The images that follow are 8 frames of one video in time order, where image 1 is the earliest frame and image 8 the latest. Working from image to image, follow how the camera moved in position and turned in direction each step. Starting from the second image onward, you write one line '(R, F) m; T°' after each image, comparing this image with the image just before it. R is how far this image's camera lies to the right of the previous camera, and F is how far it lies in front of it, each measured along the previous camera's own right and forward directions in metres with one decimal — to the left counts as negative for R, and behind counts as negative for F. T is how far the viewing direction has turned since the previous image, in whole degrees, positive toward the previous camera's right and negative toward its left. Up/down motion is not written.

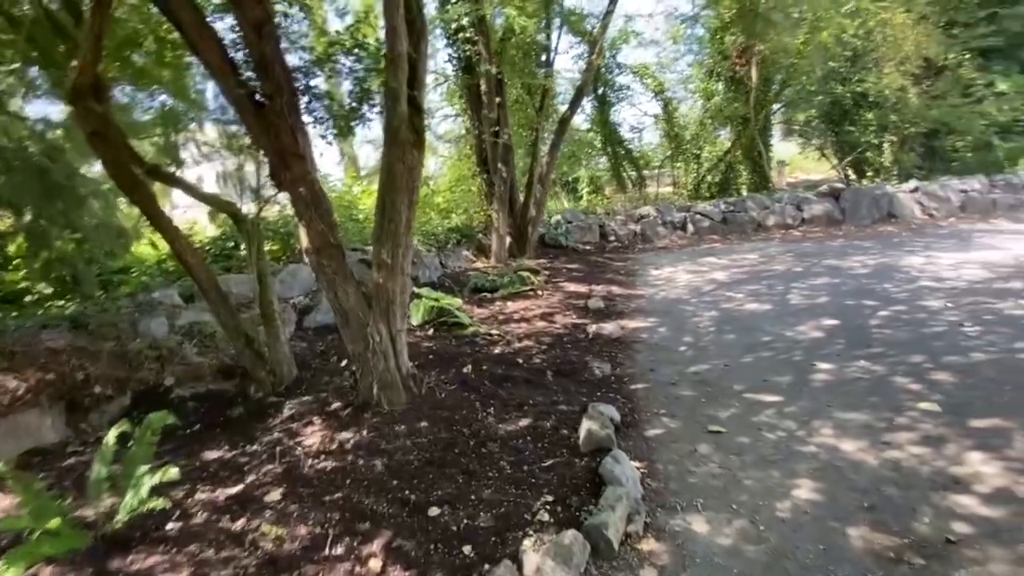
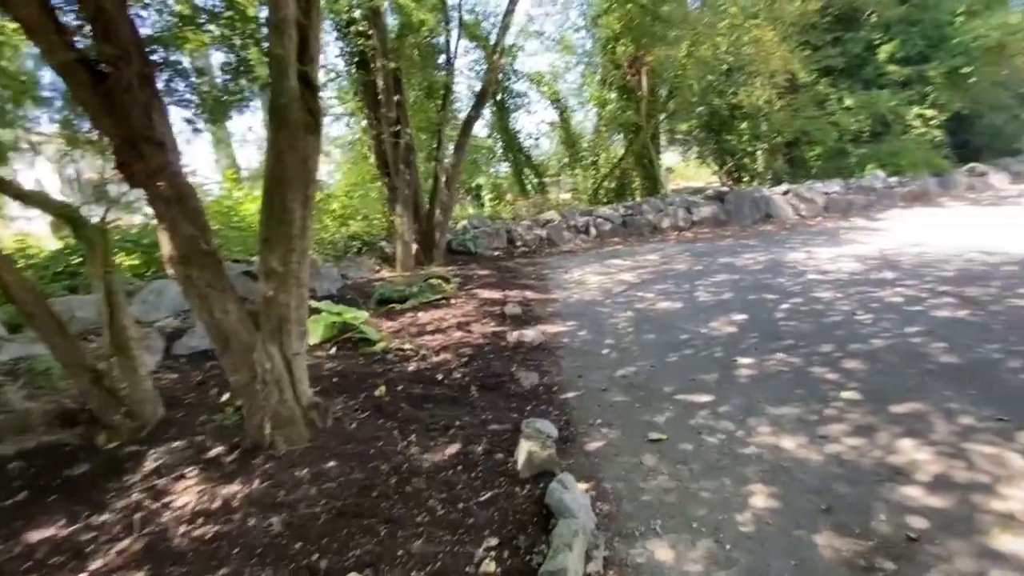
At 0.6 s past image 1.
(-0.1, +0.4) m; +10°
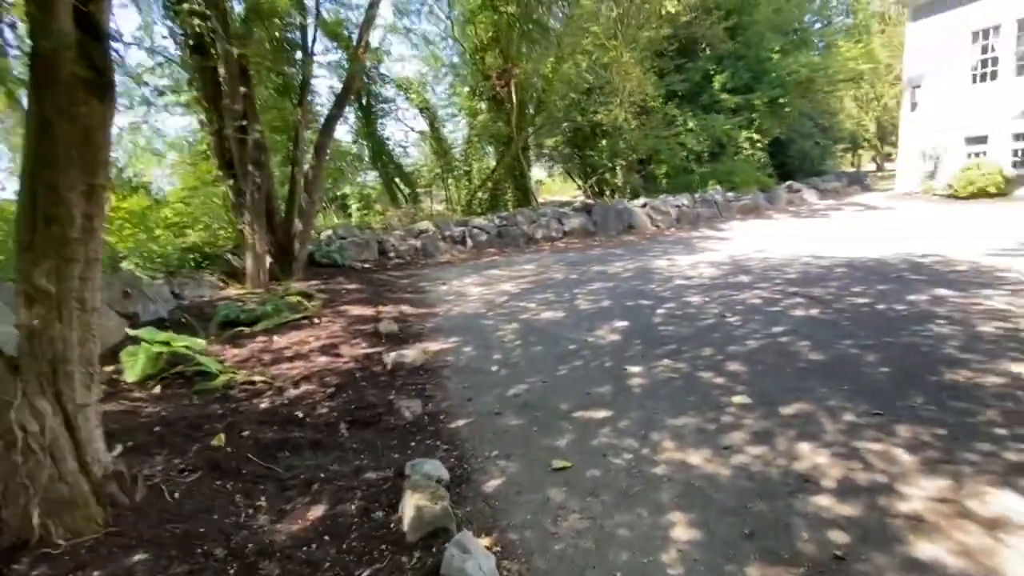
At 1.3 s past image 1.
(0.0, +0.4) m; +14°
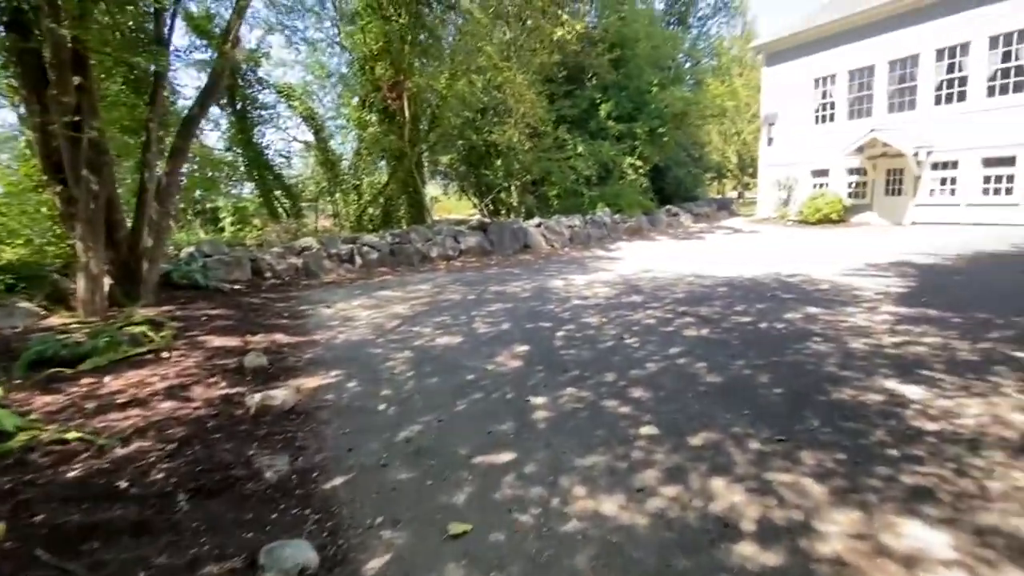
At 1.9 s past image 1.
(0.0, +0.3) m; +11°
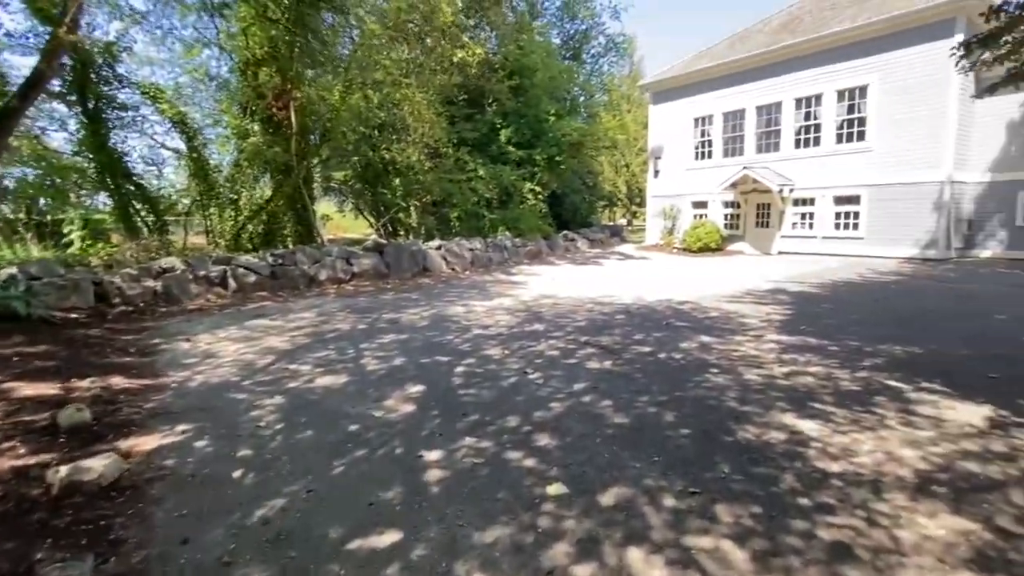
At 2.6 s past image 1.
(0.0, +0.4) m; +11°
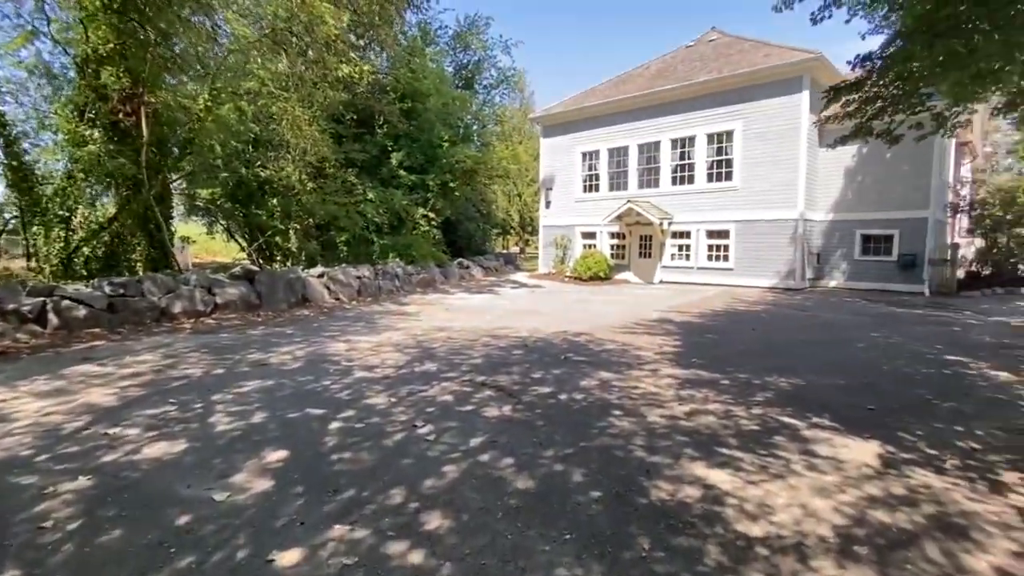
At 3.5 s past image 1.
(0.0, +0.5) m; +11°
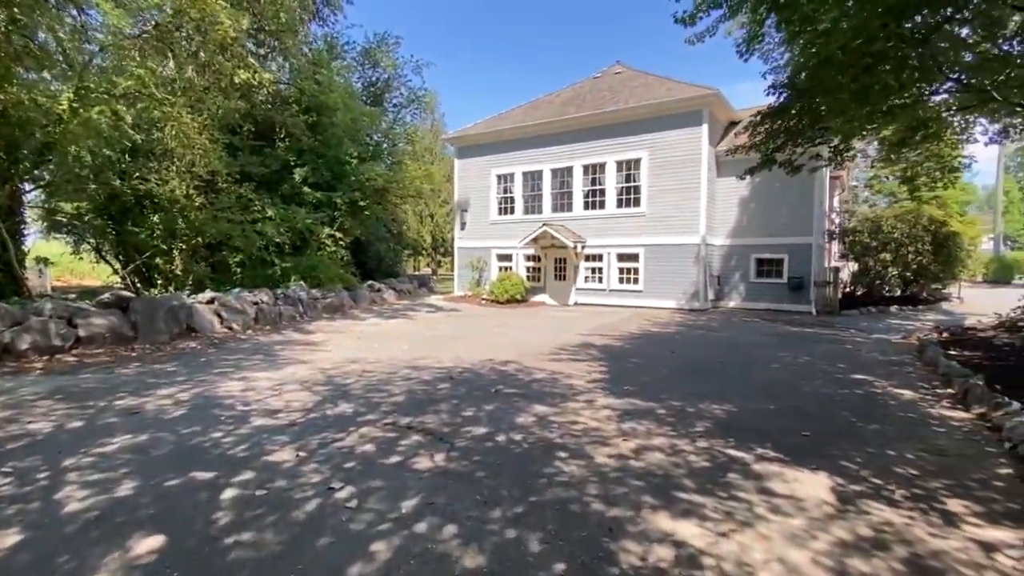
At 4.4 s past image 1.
(-0.2, +0.4) m; +10°
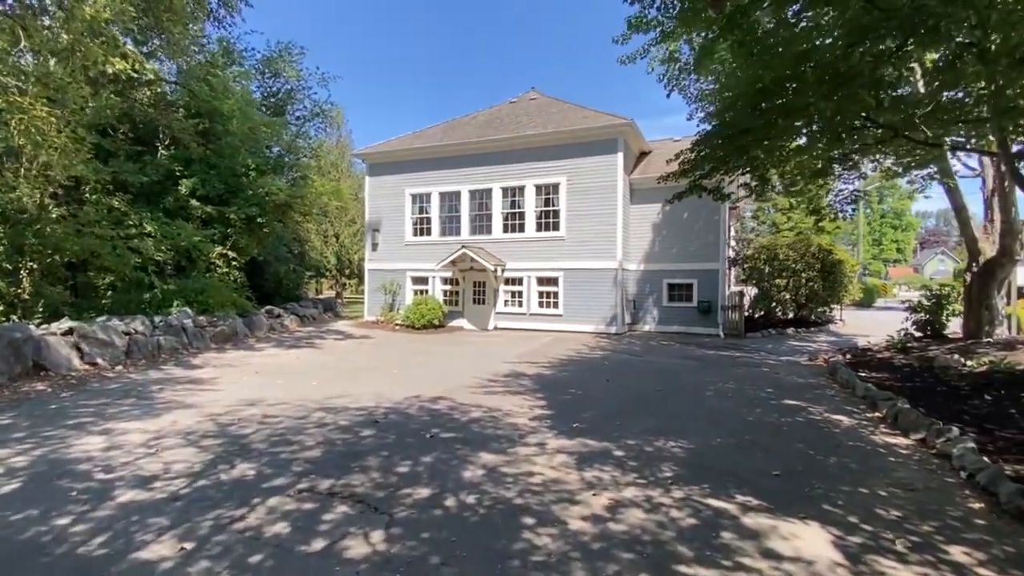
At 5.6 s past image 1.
(-0.3, +0.6) m; +10°
